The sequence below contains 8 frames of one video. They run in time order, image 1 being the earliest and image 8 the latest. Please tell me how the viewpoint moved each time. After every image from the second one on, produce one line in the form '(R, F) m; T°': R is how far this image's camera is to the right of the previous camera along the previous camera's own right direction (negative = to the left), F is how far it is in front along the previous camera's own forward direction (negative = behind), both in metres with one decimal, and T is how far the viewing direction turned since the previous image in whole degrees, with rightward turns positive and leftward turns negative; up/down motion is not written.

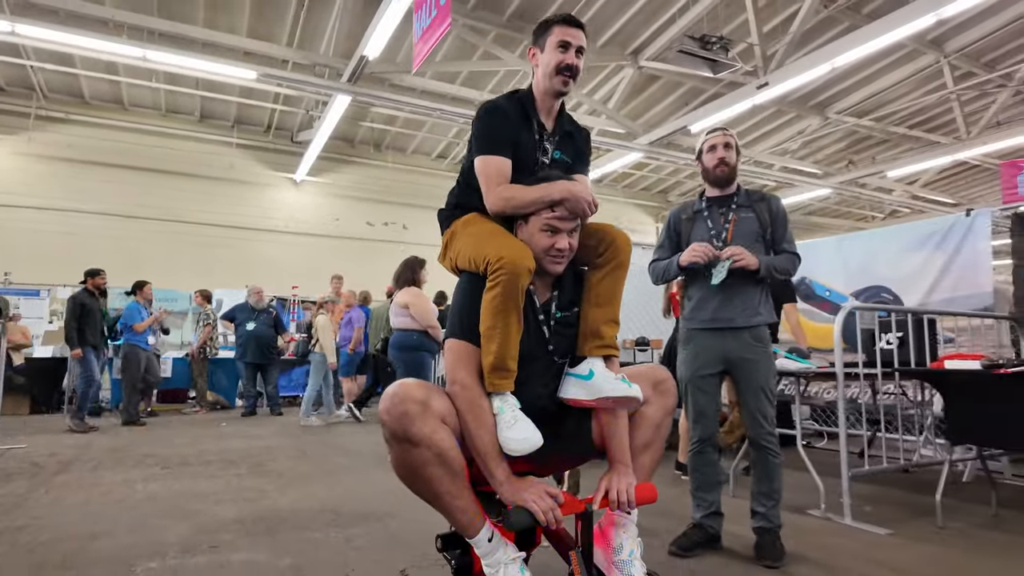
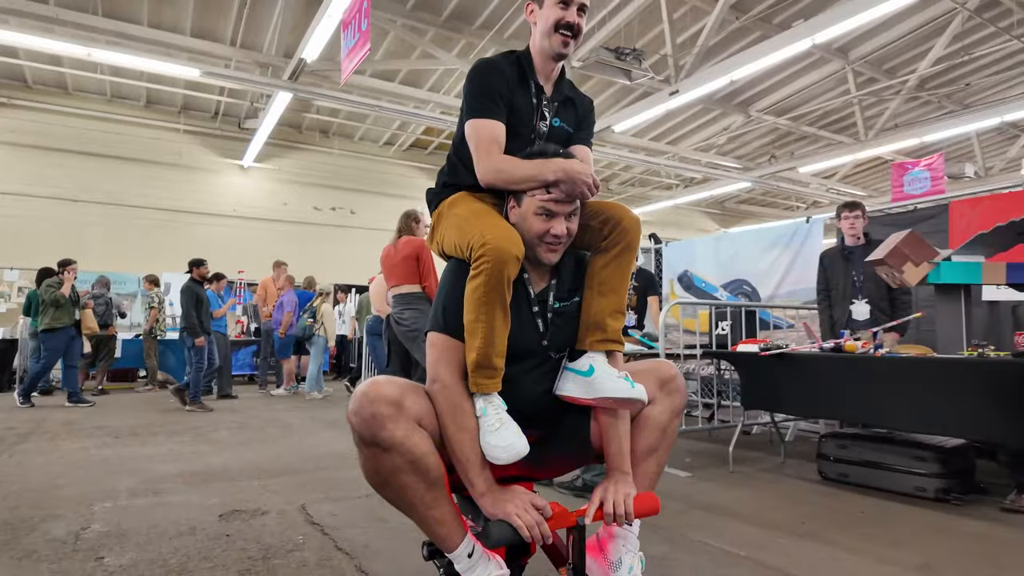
(+0.4, -0.7) m; +4°
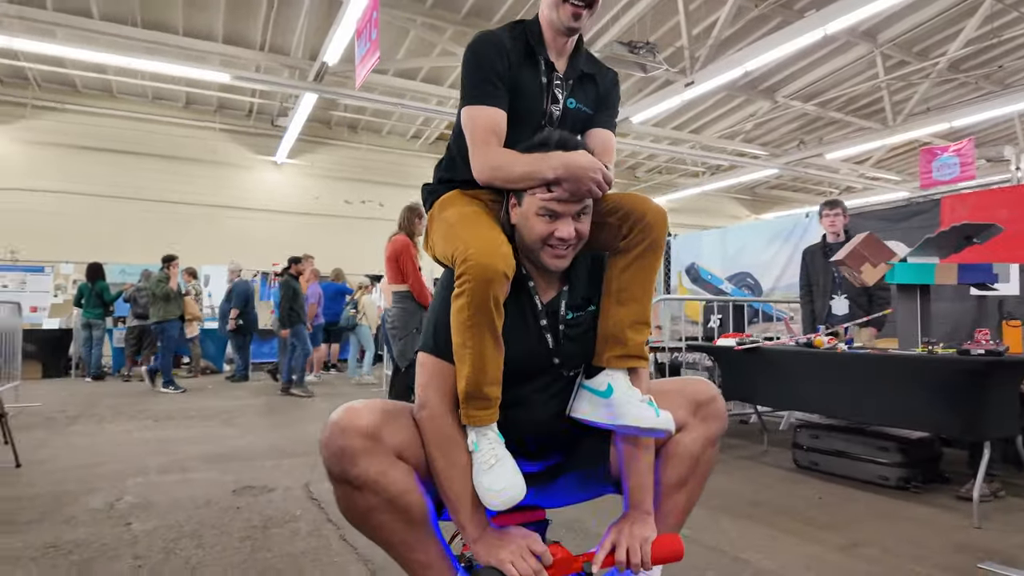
(+0.3, -0.3) m; -4°
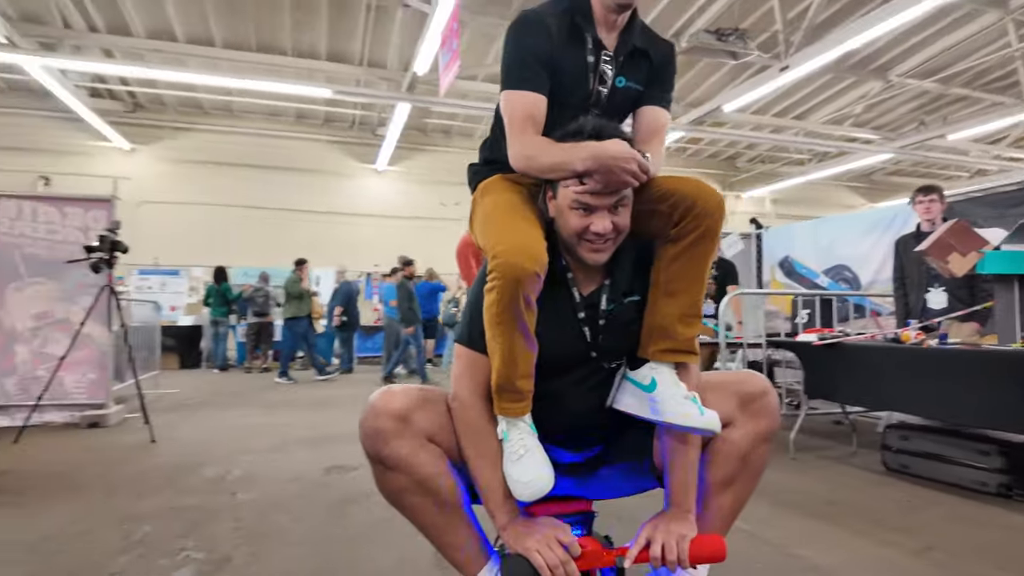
(+0.2, -0.1) m; -9°
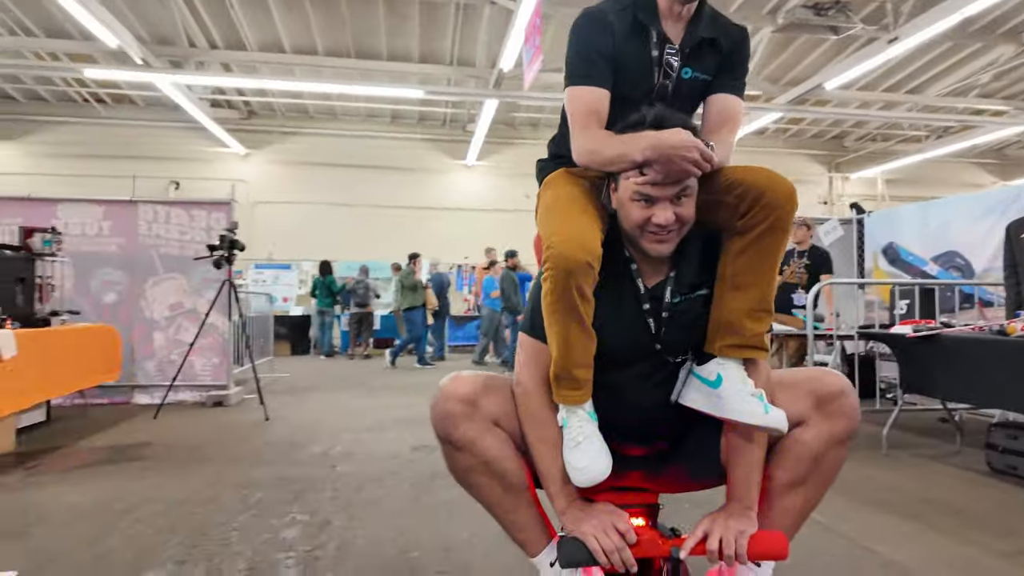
(+0.1, -0.1) m; -9°
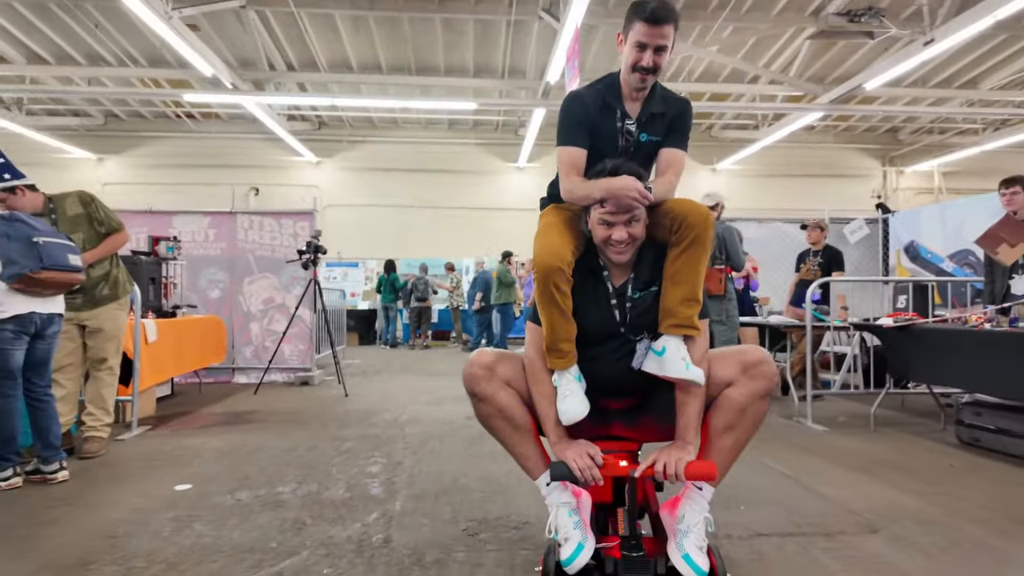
(+0.2, -0.7) m; -5°
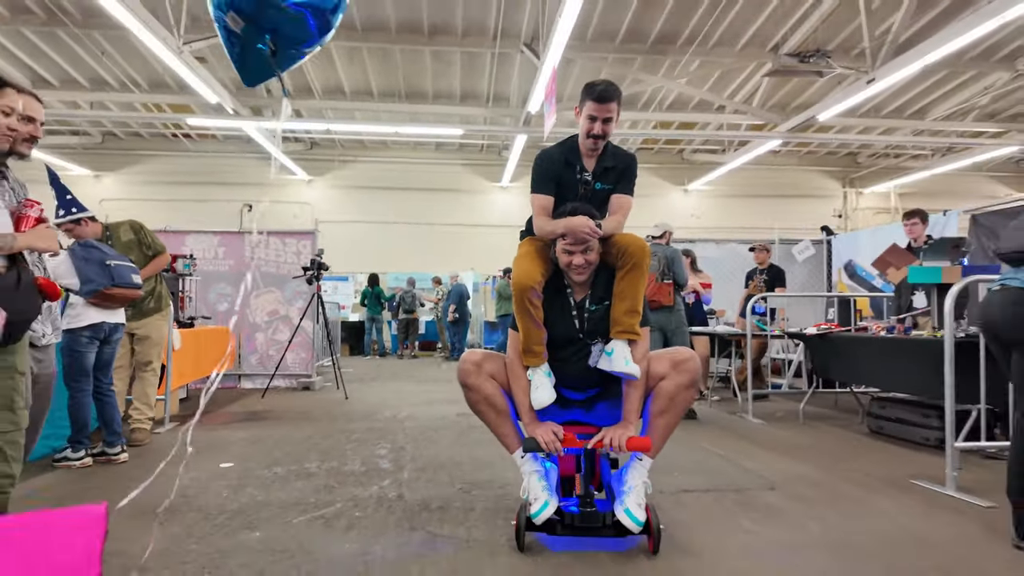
(0.0, -0.7) m; +2°
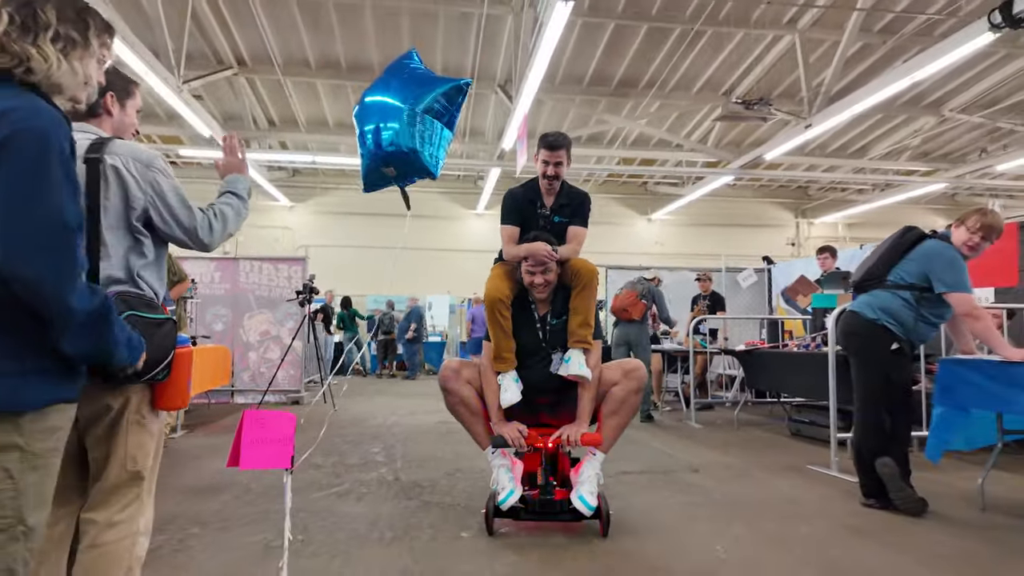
(0.0, -0.7) m; +2°
